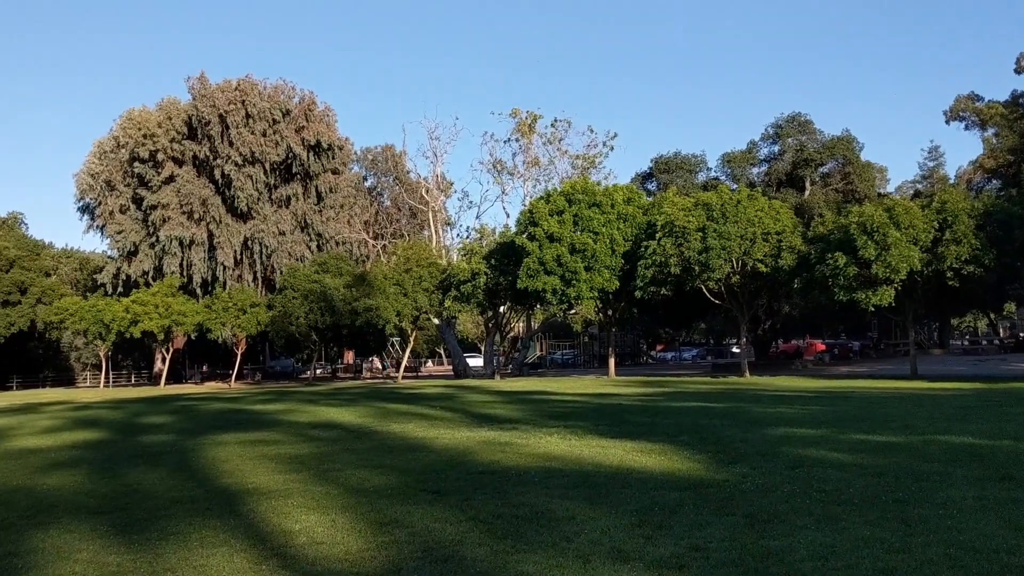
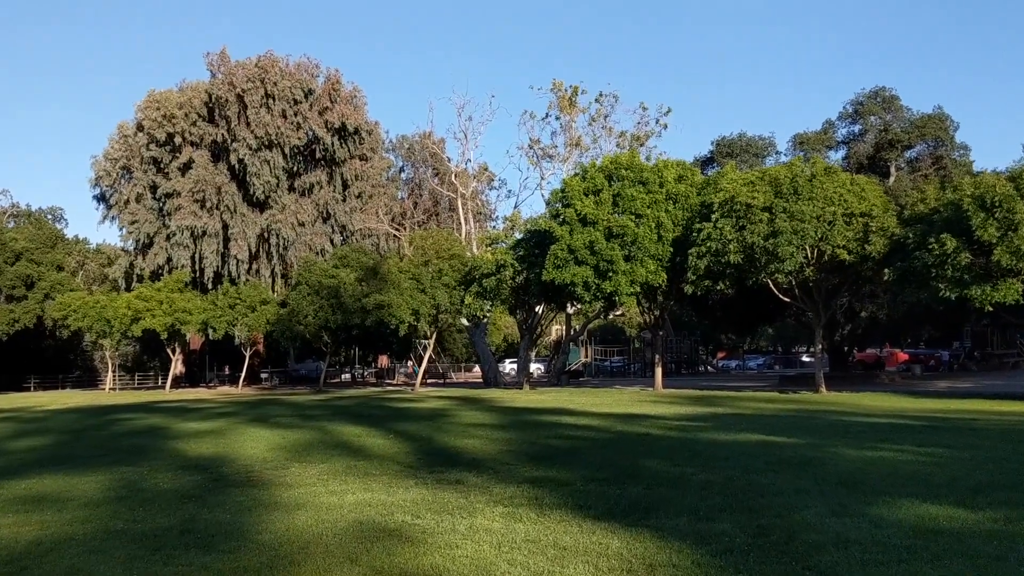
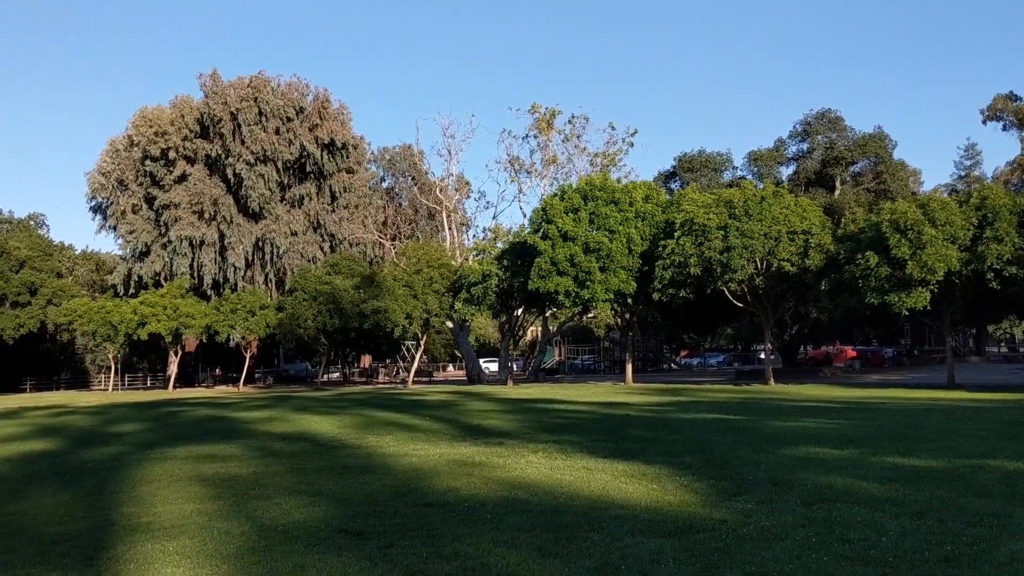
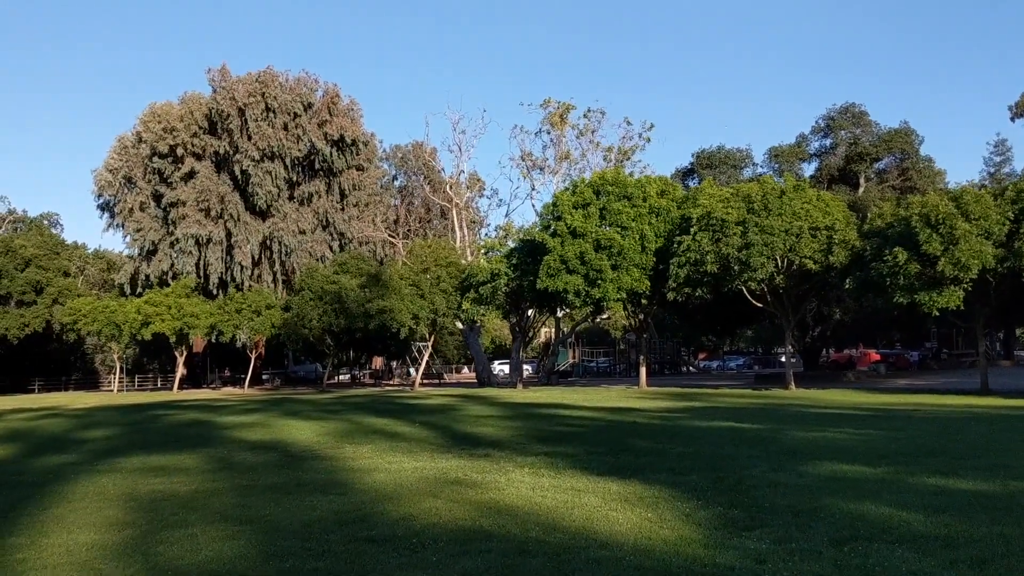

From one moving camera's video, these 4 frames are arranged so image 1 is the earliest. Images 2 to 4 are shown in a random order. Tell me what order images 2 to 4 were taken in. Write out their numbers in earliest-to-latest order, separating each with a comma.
3, 4, 2
